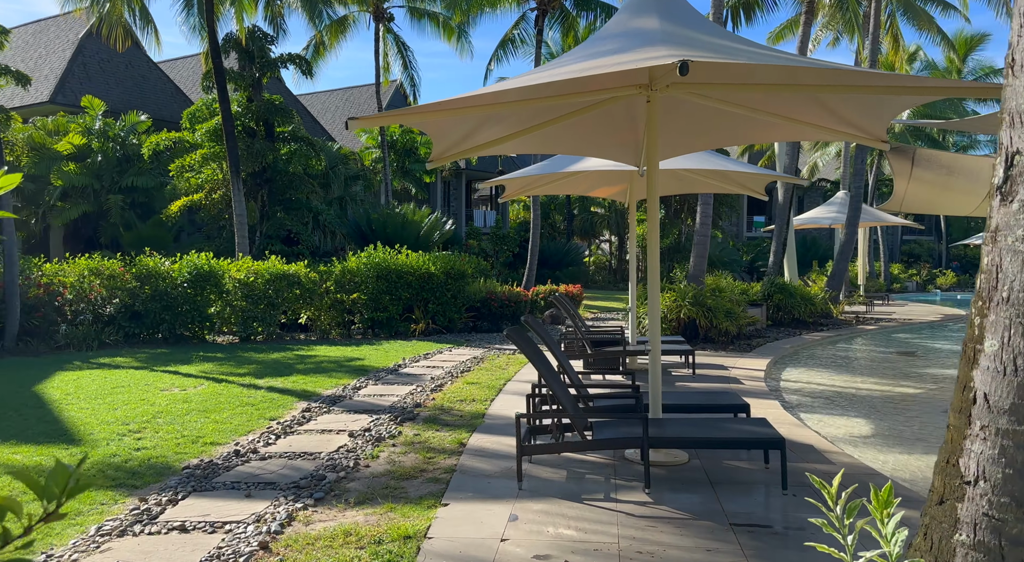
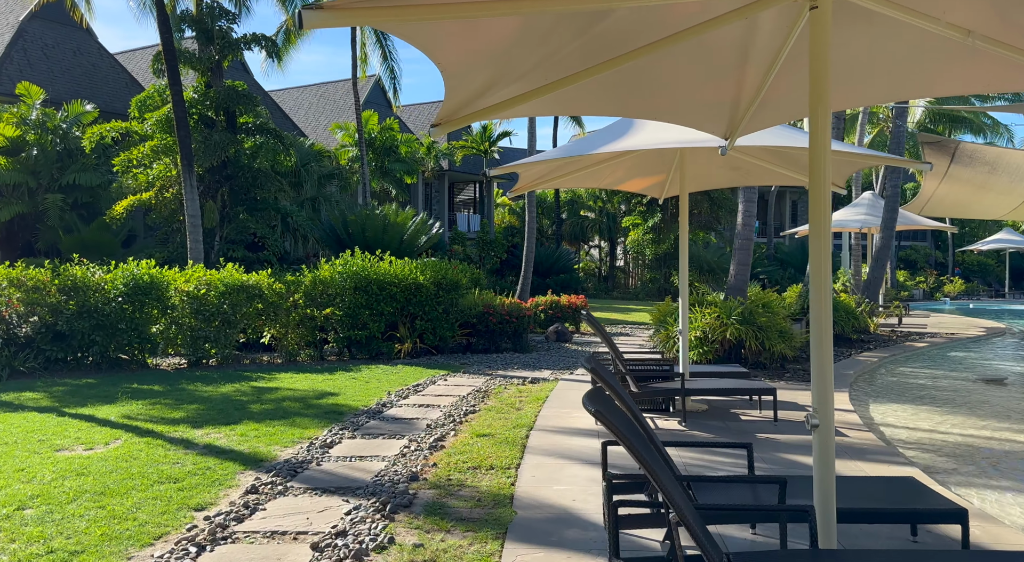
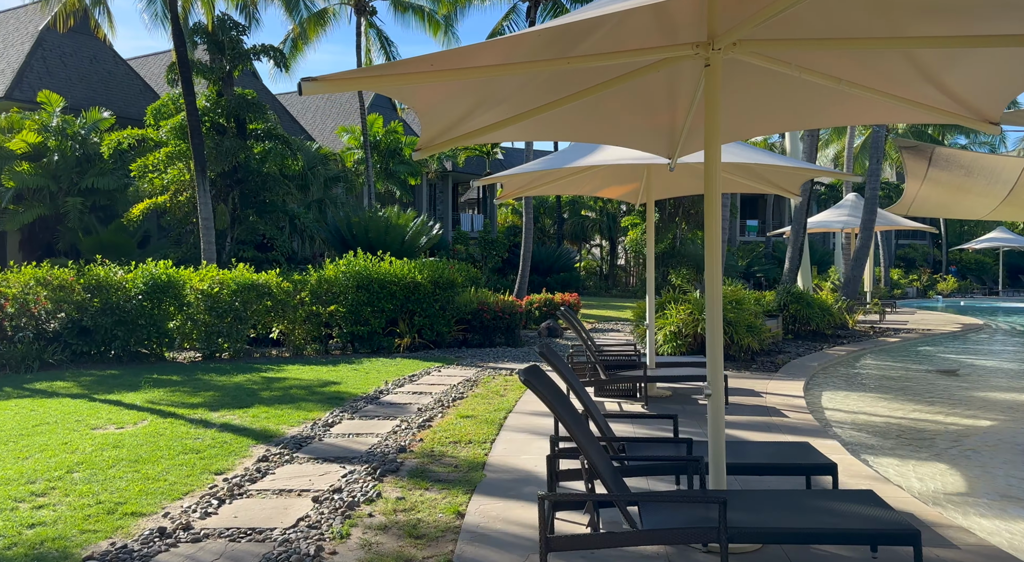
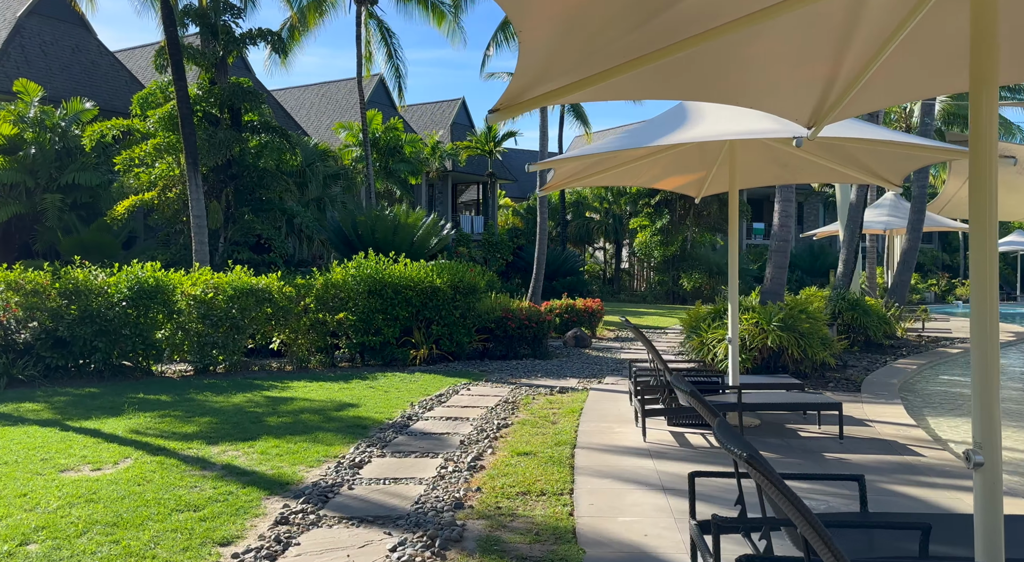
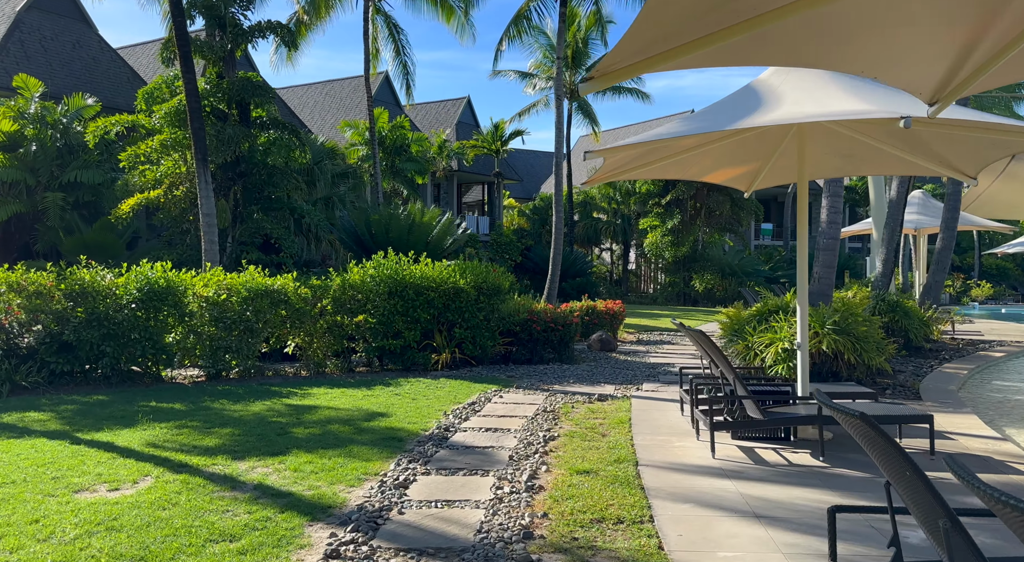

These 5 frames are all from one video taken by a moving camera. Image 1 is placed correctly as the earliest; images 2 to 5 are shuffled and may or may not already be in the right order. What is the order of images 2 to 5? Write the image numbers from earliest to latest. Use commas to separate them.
3, 2, 4, 5
